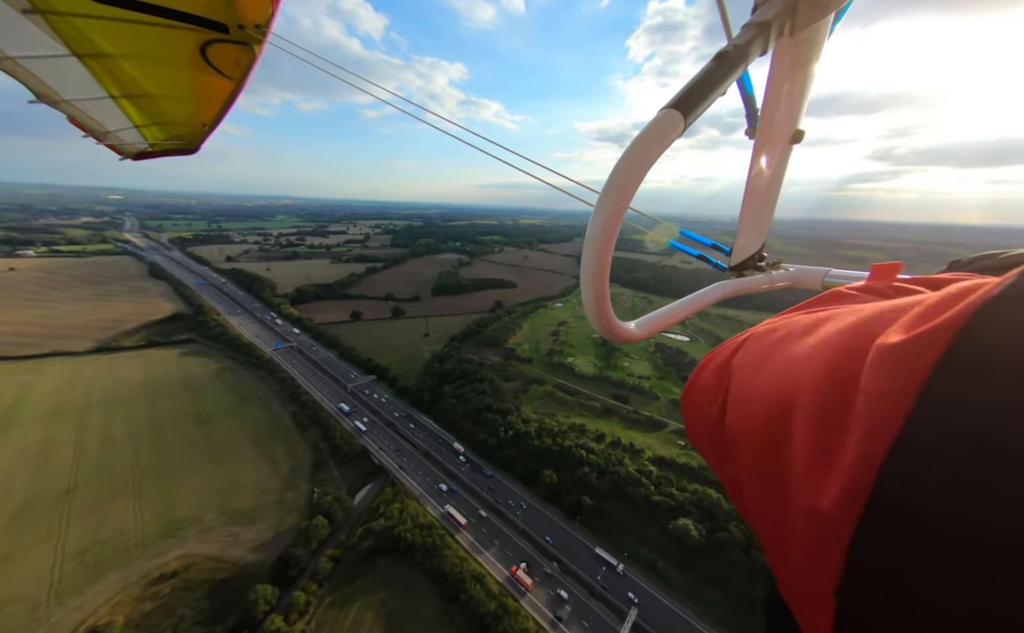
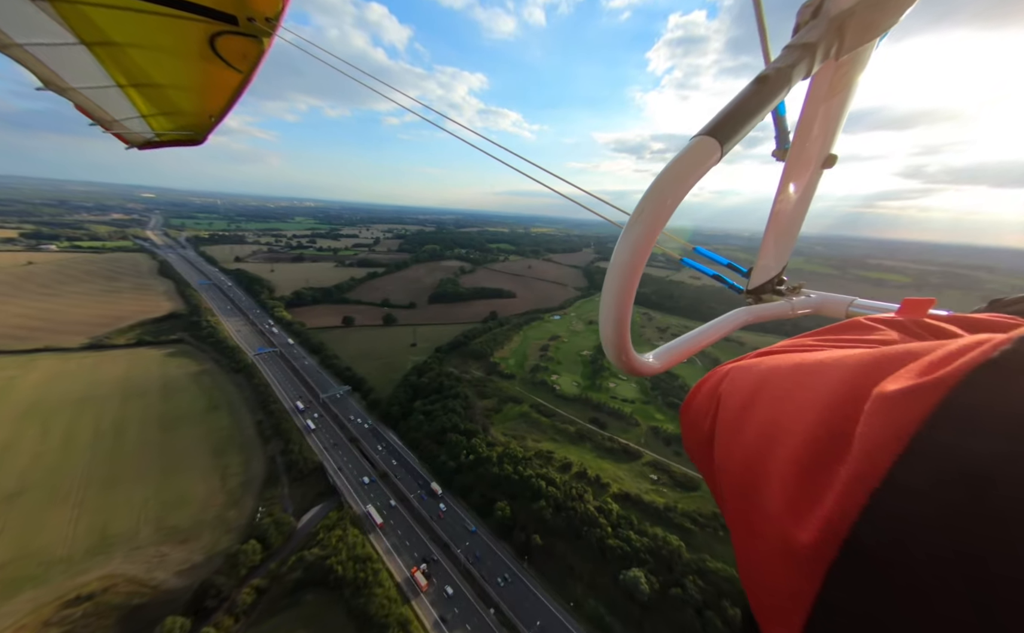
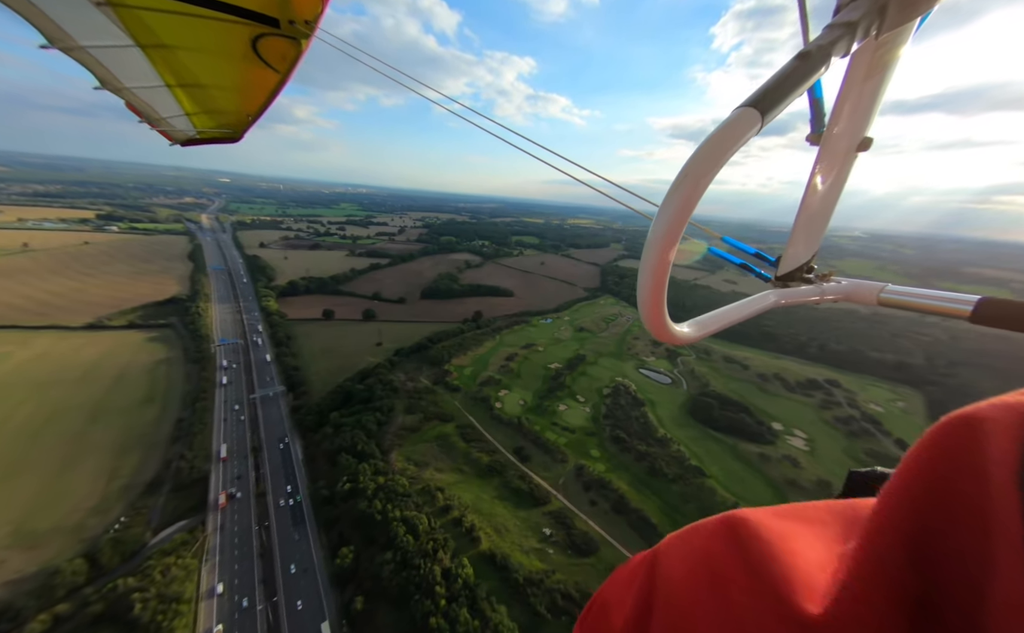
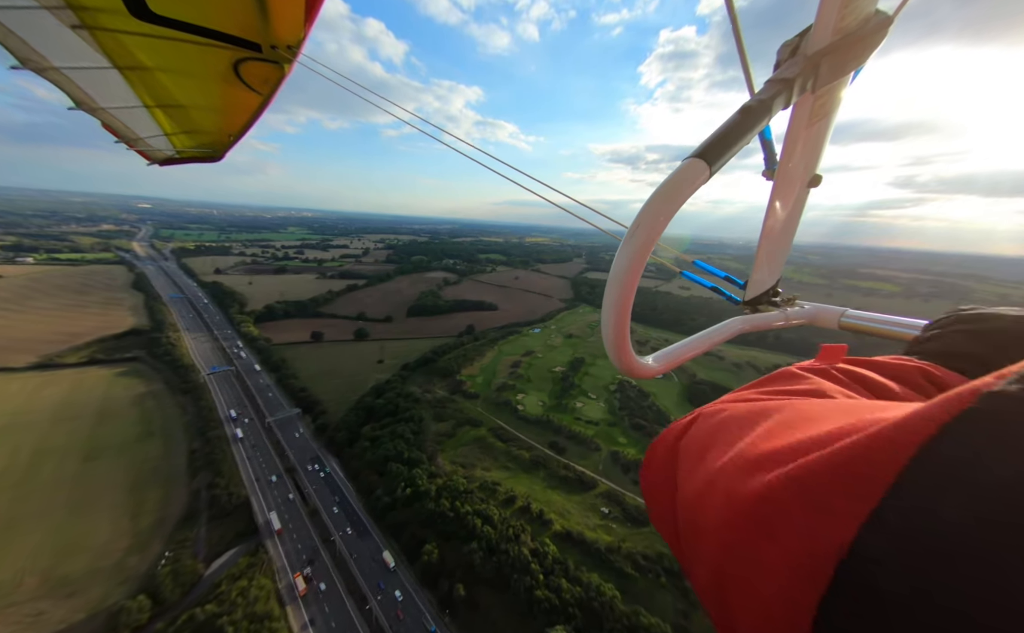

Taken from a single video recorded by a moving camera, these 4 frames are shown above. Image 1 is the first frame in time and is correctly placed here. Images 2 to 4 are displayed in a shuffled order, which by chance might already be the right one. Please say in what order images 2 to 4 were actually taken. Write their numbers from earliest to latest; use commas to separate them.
2, 4, 3
